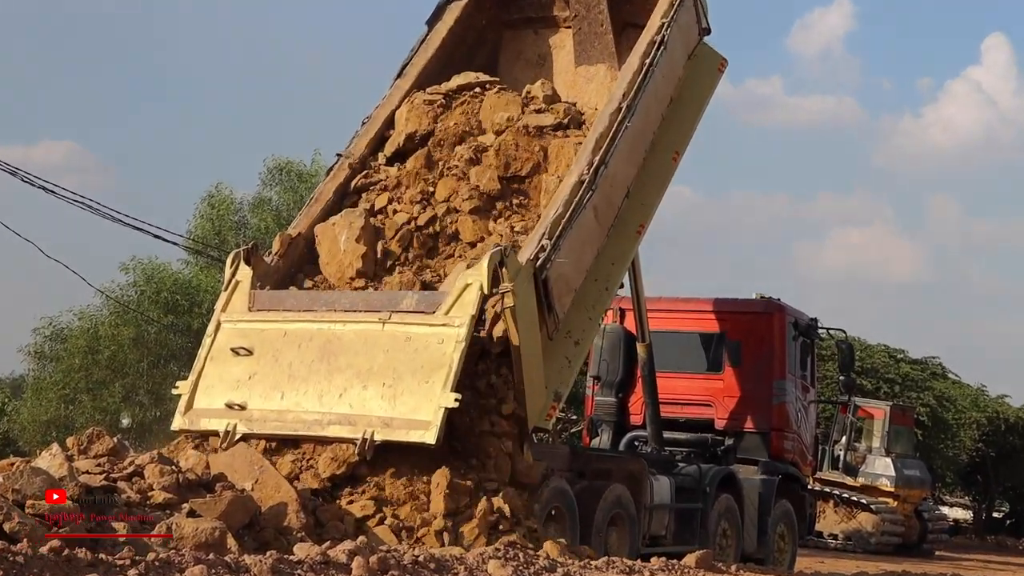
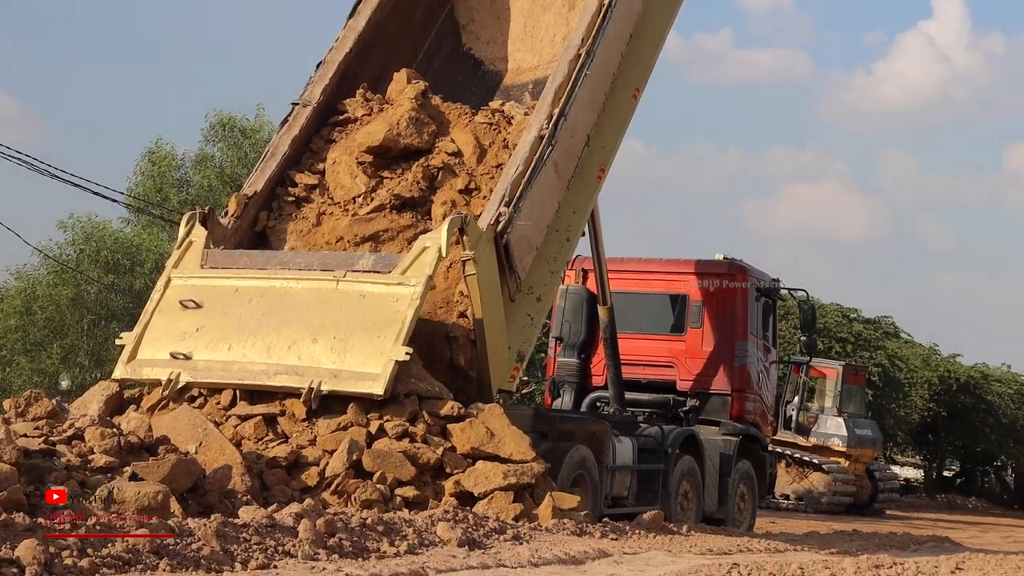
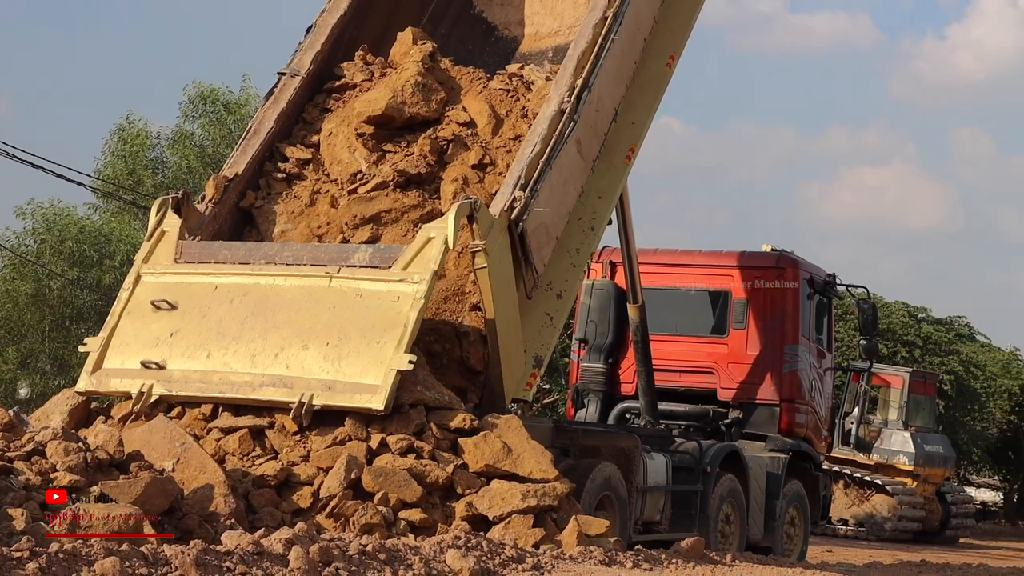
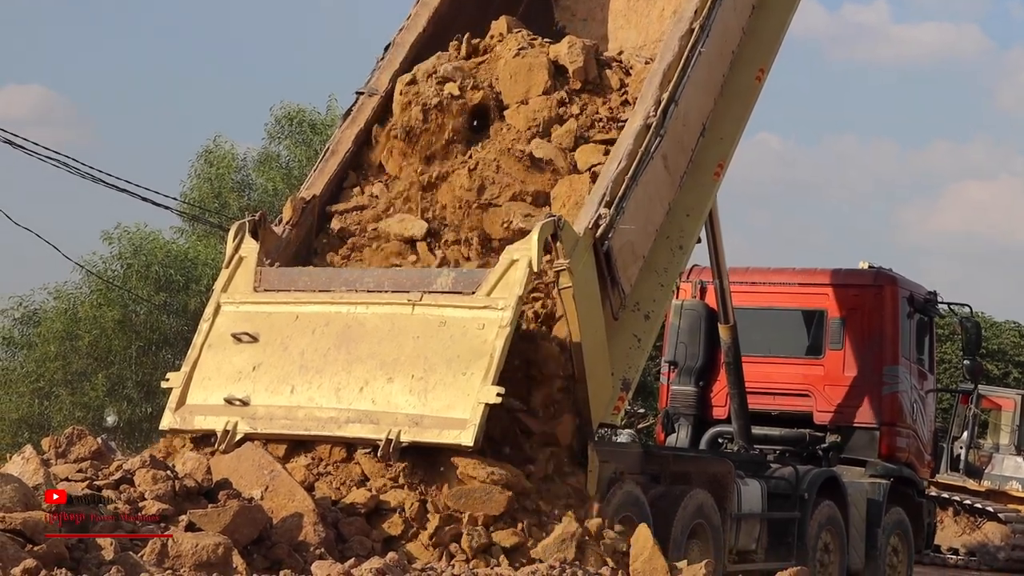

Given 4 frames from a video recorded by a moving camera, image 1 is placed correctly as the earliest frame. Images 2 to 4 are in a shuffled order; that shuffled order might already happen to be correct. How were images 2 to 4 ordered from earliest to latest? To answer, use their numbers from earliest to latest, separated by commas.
4, 3, 2
